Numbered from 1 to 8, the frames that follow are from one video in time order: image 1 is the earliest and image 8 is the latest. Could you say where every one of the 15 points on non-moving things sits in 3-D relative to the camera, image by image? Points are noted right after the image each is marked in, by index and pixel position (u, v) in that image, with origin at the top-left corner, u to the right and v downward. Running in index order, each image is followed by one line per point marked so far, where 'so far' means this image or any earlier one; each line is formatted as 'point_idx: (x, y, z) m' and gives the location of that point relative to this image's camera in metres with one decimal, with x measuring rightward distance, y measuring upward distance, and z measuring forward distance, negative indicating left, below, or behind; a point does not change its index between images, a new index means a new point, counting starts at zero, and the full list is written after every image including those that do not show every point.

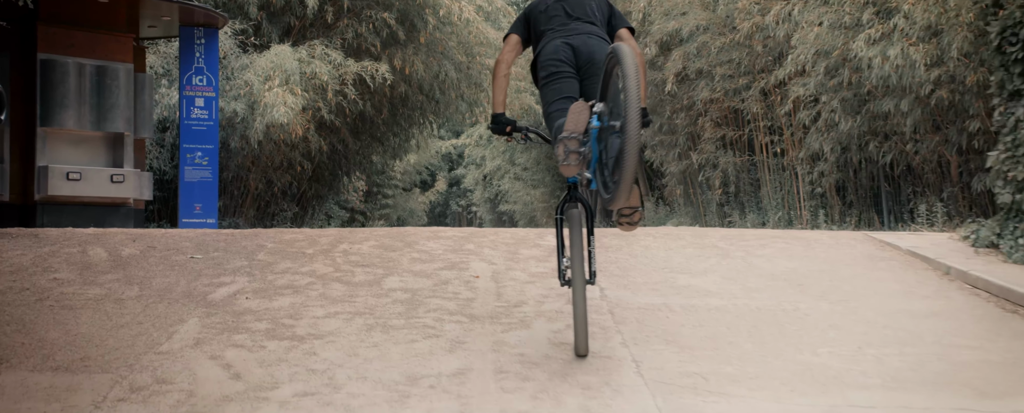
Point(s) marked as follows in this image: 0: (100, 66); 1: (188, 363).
0: (-4.6, +1.6, +10.5) m
1: (-1.4, -0.7, +4.2) m
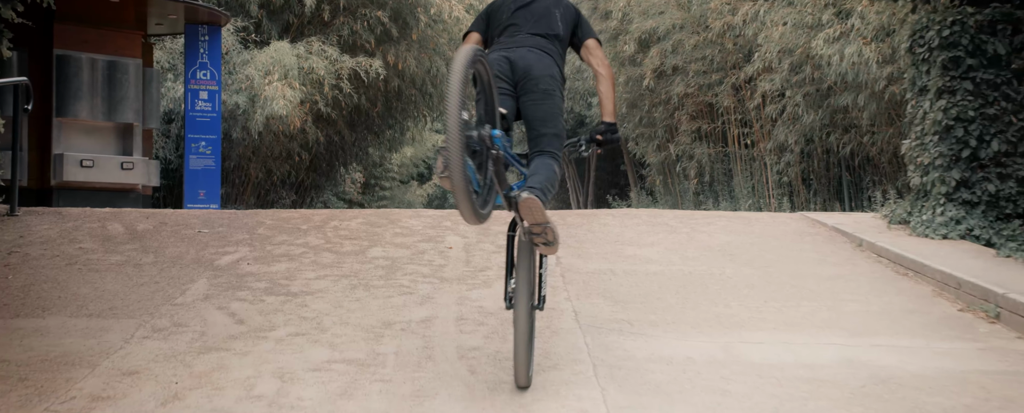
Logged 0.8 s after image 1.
0: (-4.9, +1.8, +11.3) m
1: (-1.7, -0.6, +5.0) m
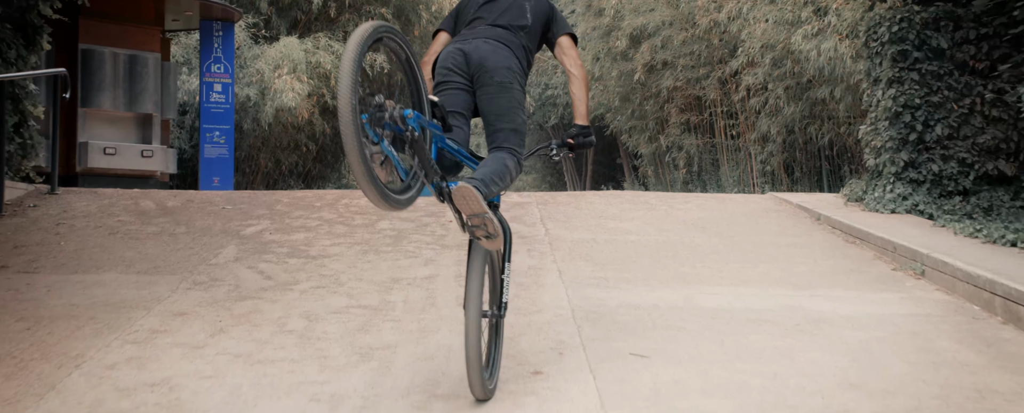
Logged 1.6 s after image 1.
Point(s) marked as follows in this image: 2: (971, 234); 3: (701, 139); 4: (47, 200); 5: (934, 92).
0: (-4.9, +1.9, +12.0) m
1: (-1.7, -0.4, +5.8) m
2: (+3.0, -0.2, +6.2) m
3: (+3.1, +1.1, +15.5) m
4: (-3.8, +0.1, +7.8) m
5: (+3.2, +0.9, +7.0) m
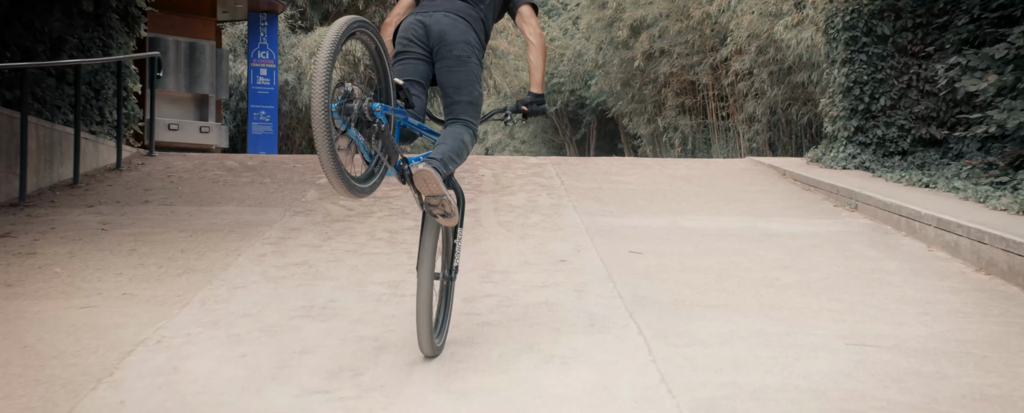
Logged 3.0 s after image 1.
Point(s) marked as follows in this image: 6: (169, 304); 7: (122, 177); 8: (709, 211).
0: (-4.7, +2.4, +13.7) m
1: (-1.5, 0.0, +7.4) m
2: (+3.2, +0.2, +7.9) m
3: (+3.3, +1.6, +17.1) m
4: (-3.6, +0.5, +9.4) m
5: (+3.4, +1.3, +8.6) m
6: (-1.7, -0.5, +4.6) m
7: (-3.5, +0.3, +8.4) m
8: (+1.5, 0.0, +7.4) m
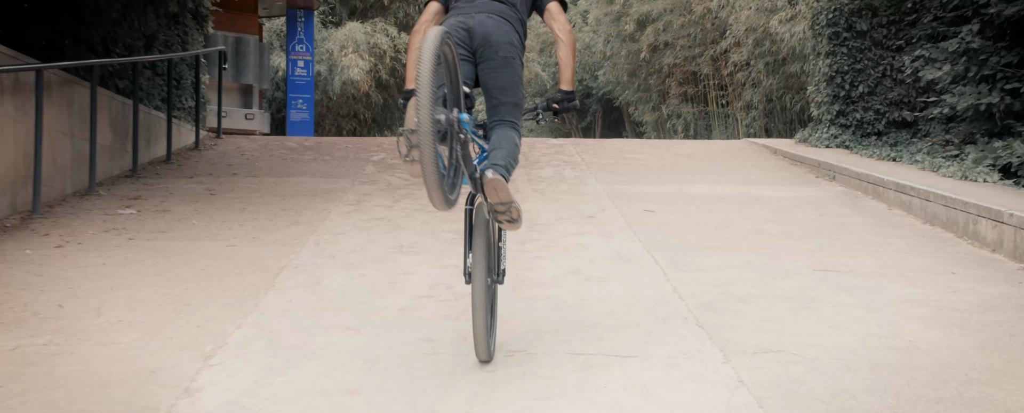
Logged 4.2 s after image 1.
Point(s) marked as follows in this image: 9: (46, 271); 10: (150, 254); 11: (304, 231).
0: (-4.4, +2.7, +15.0) m
1: (-1.2, +0.3, +8.8) m
2: (+3.5, +0.5, +9.2) m
3: (+3.6, +2.0, +18.5) m
4: (-3.4, +0.8, +10.8) m
5: (+3.7, +1.5, +9.9) m
6: (-1.4, -0.2, +6.0) m
7: (-3.2, +0.5, +9.8) m
8: (+1.8, +0.2, +8.7) m
9: (-2.6, -0.4, +5.2) m
10: (-2.2, -0.3, +5.6) m
11: (-1.4, -0.2, +6.3) m
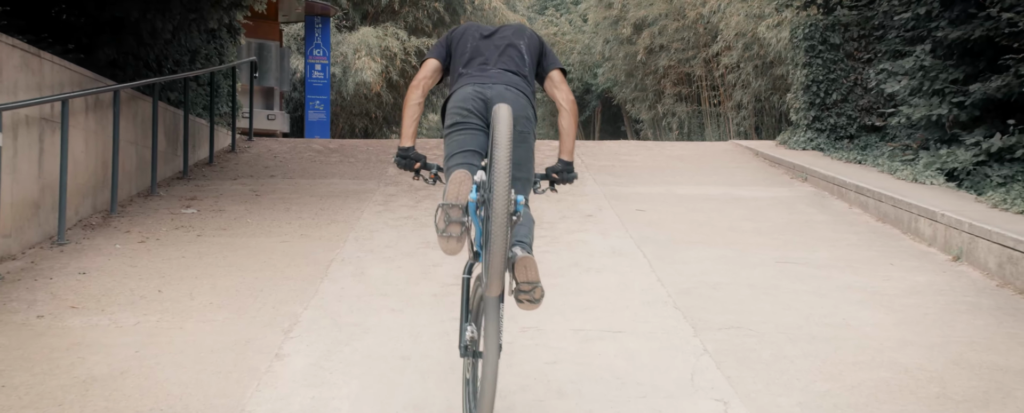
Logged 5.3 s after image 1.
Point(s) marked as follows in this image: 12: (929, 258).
0: (-4.3, +2.8, +16.0) m
1: (-1.1, +0.3, +9.8) m
2: (+3.6, +0.5, +10.2) m
3: (+3.7, +2.1, +19.5) m
4: (-3.3, +0.8, +11.8) m
5: (+3.8, +1.6, +11.0) m
6: (-1.3, -0.3, +7.0) m
7: (-3.1, +0.6, +10.8) m
8: (+1.9, +0.3, +9.8) m
9: (-2.5, -0.4, +6.2) m
10: (-2.1, -0.3, +6.7) m
11: (-1.3, -0.2, +7.4) m
12: (+2.9, -0.4, +6.4) m
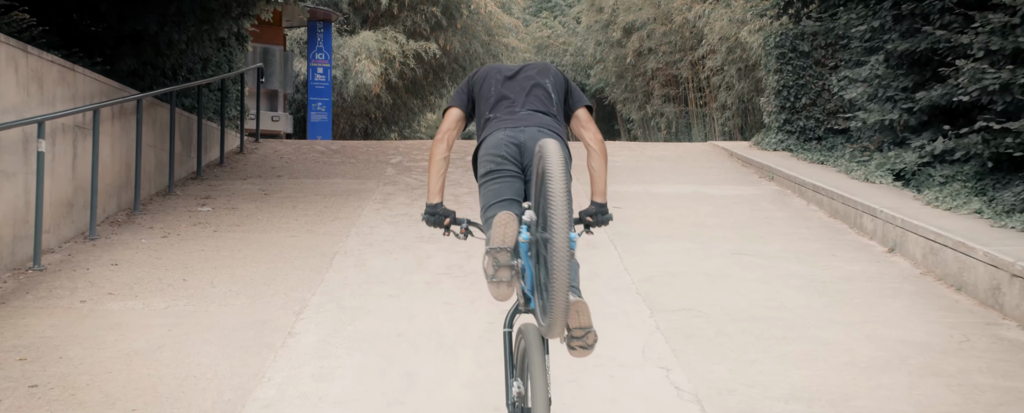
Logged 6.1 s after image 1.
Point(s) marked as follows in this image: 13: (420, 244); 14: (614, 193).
0: (-4.5, +2.9, +16.8) m
1: (-1.3, +0.3, +10.6) m
2: (+3.5, +0.6, +11.0) m
3: (+3.6, +2.2, +20.2) m
4: (-3.4, +0.8, +12.6) m
5: (+3.6, +1.6, +11.7) m
6: (-1.5, -0.2, +7.8) m
7: (-3.3, +0.6, +11.6) m
8: (+1.8, +0.3, +10.5) m
9: (-2.6, -0.4, +7.0) m
10: (-2.2, -0.3, +7.4) m
11: (-1.5, -0.2, +8.2) m
12: (+2.7, -0.3, +7.2) m
13: (-0.7, -0.3, +7.5) m
14: (+1.1, +0.2, +9.9) m
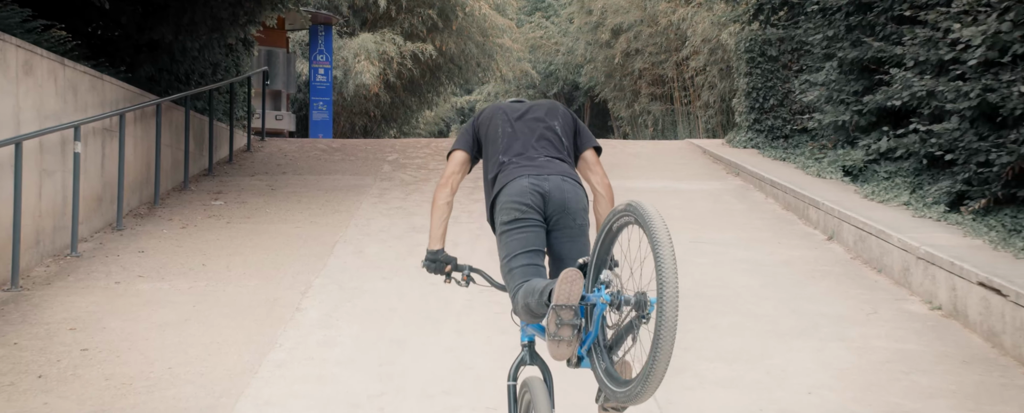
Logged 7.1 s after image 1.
0: (-4.6, +3.0, +17.7) m
1: (-1.4, +0.4, +11.5) m
2: (+3.3, +0.6, +11.9) m
3: (+3.4, +2.3, +21.1) m
4: (-3.6, +0.9, +13.5) m
5: (+3.5, +1.7, +12.6) m
6: (-1.6, -0.2, +8.7) m
7: (-3.4, +0.7, +12.5) m
8: (+1.6, +0.4, +11.4) m
9: (-2.8, -0.3, +7.9) m
10: (-2.4, -0.2, +8.3) m
11: (-1.6, -0.1, +9.1) m
12: (+2.6, -0.3, +8.1) m
13: (-0.9, -0.2, +8.4) m
14: (+0.9, +0.2, +10.7) m
